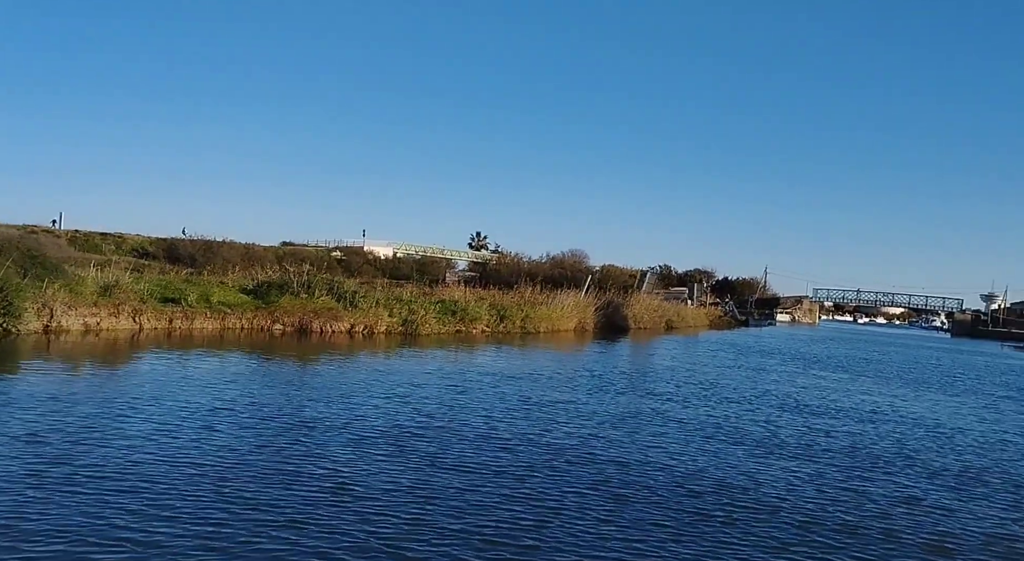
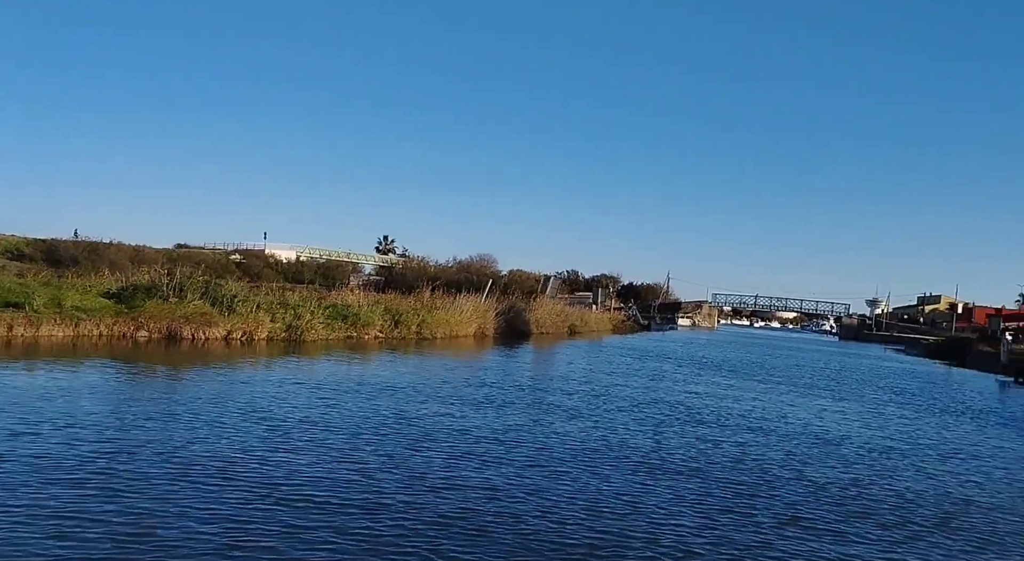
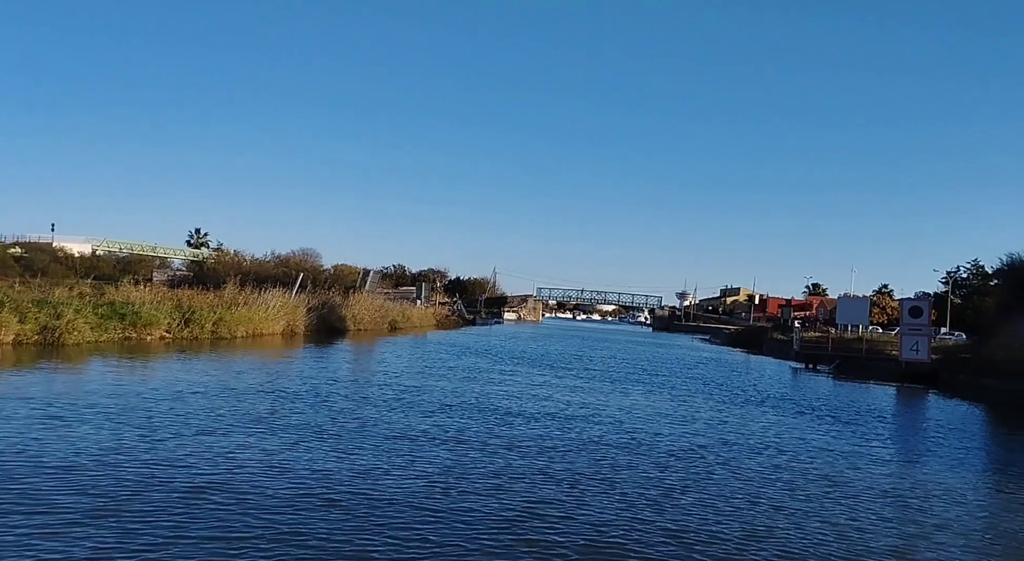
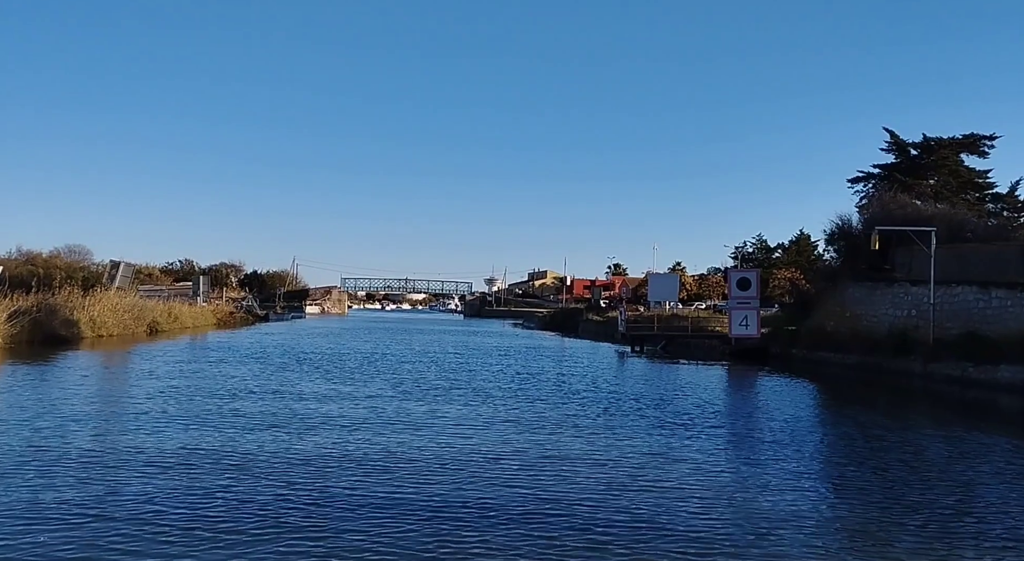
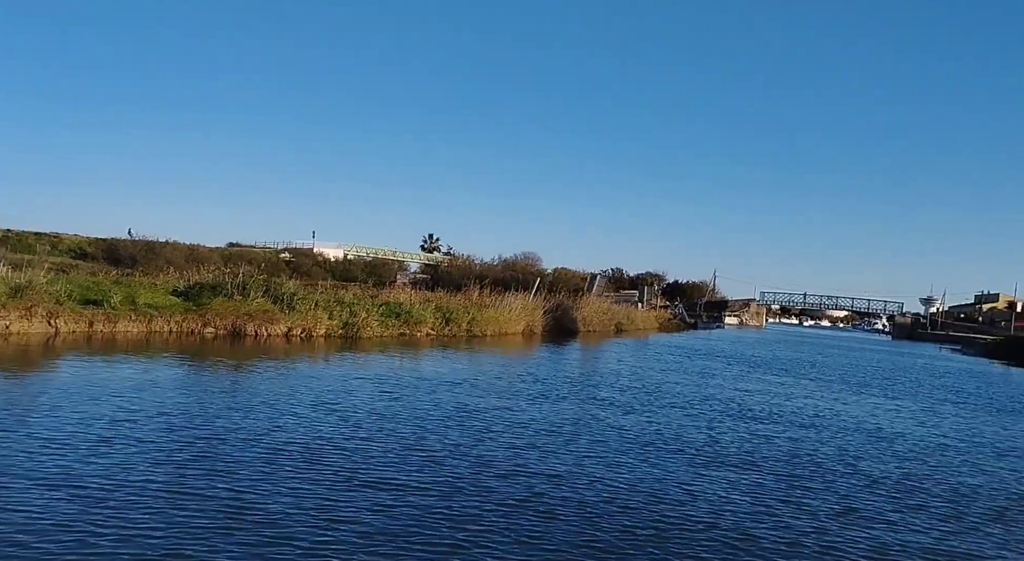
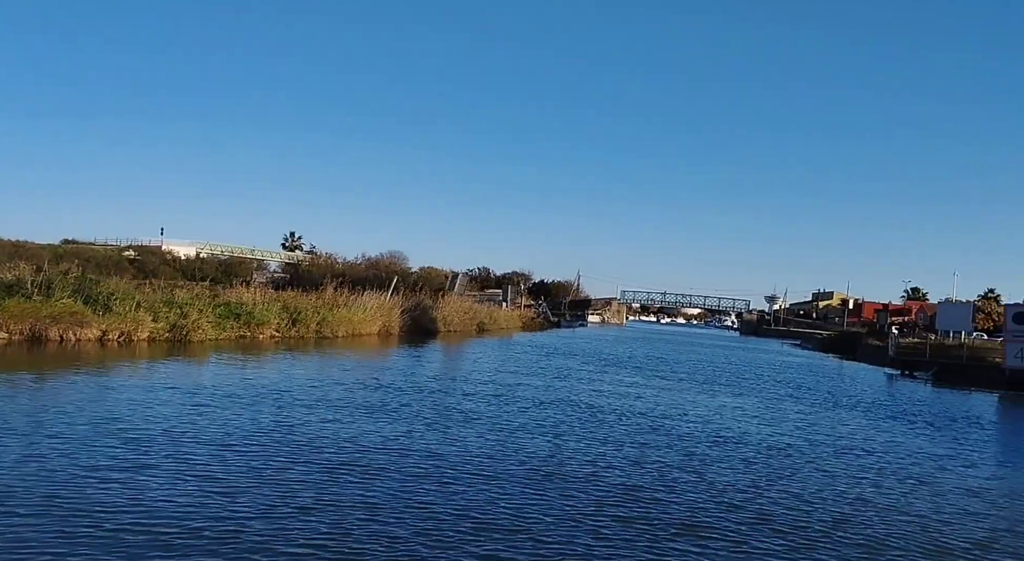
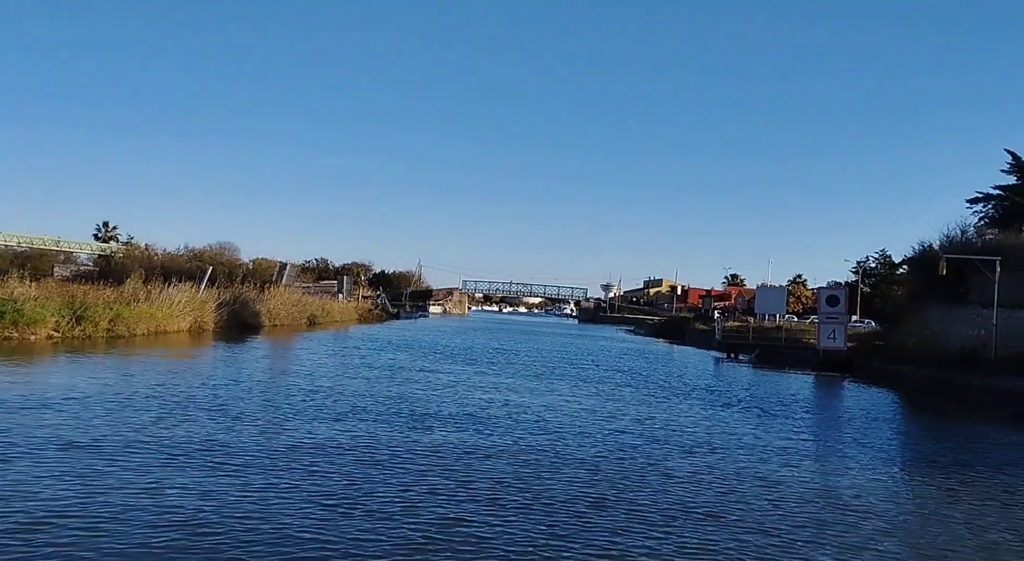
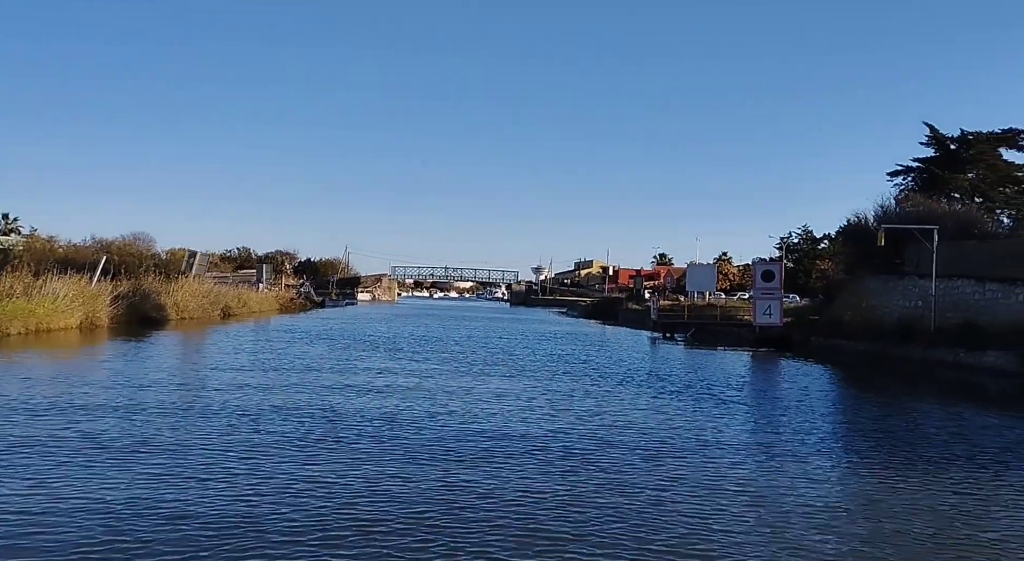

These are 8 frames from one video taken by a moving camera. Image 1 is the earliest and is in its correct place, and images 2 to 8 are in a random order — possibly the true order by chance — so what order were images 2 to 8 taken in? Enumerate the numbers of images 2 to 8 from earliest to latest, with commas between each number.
5, 2, 6, 3, 7, 8, 4
